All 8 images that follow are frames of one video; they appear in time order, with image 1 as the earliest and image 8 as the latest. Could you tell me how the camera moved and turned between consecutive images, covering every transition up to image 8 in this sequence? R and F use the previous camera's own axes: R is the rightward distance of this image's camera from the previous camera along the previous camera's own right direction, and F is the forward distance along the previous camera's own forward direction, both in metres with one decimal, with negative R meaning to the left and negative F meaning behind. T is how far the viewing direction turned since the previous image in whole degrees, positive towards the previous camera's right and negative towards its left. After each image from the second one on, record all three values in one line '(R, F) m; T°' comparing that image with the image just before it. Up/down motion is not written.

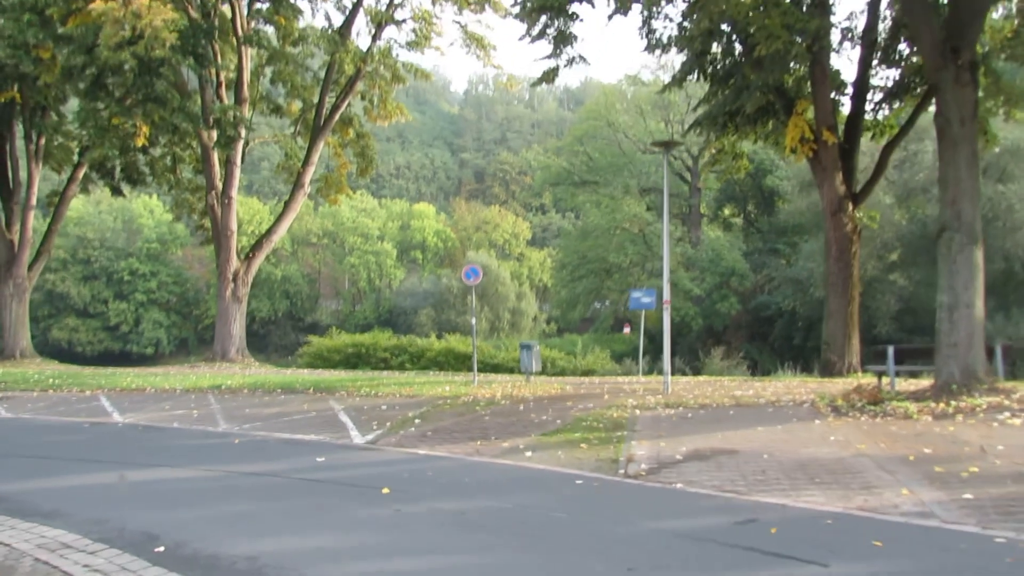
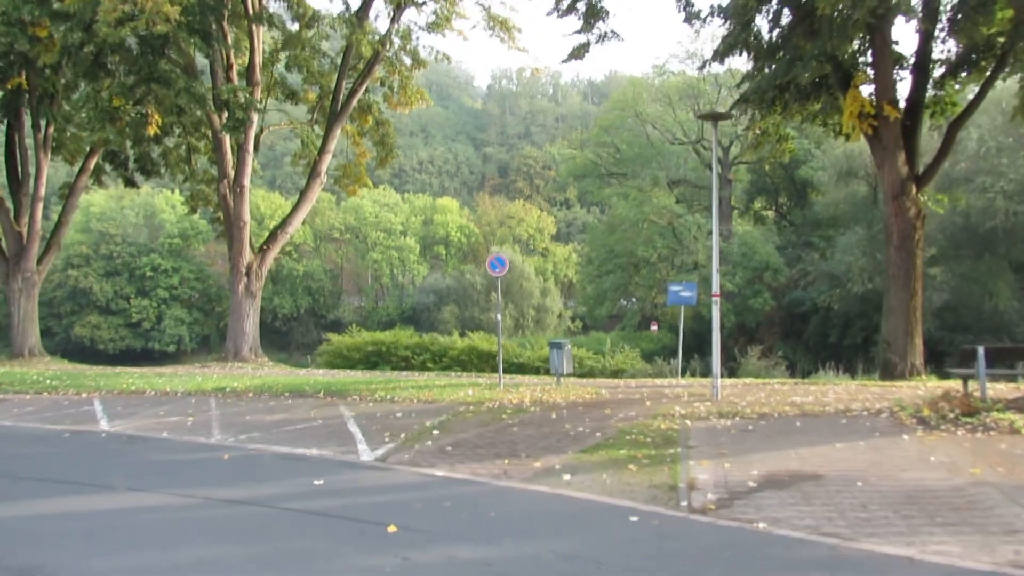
(-0.1, +1.3) m; -1°
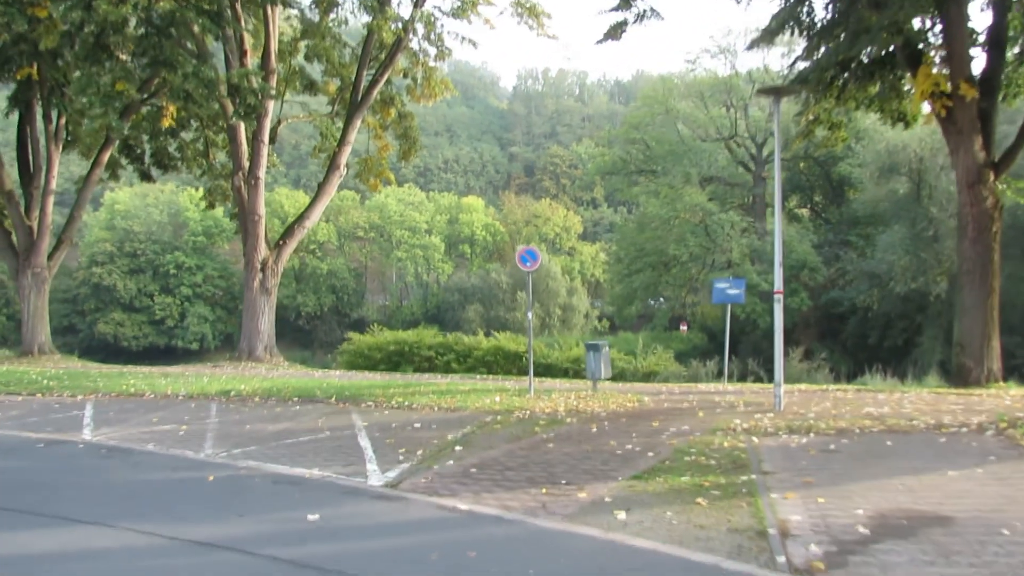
(-0.1, +1.3) m; -1°
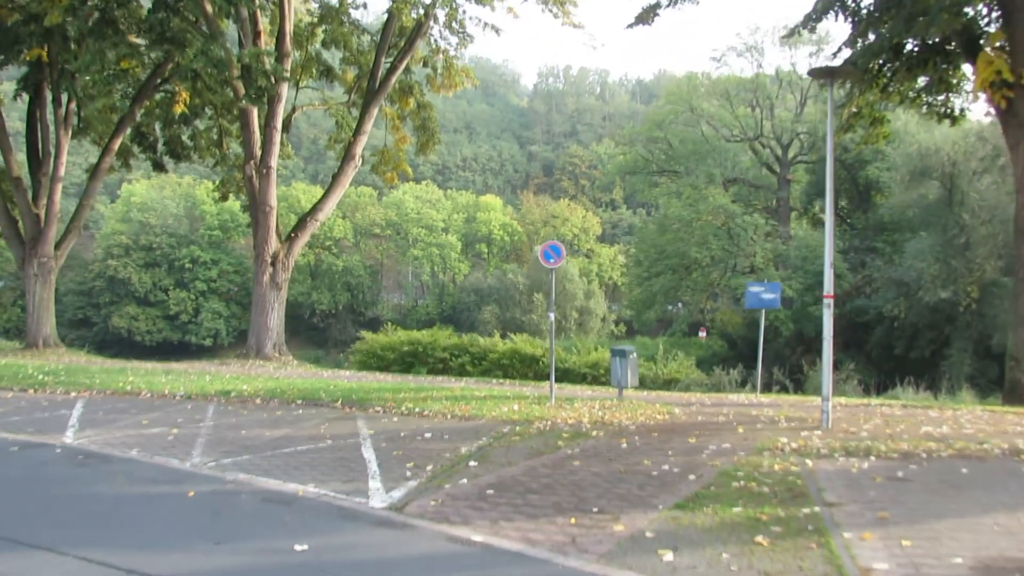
(-0.1, +0.9) m; -1°
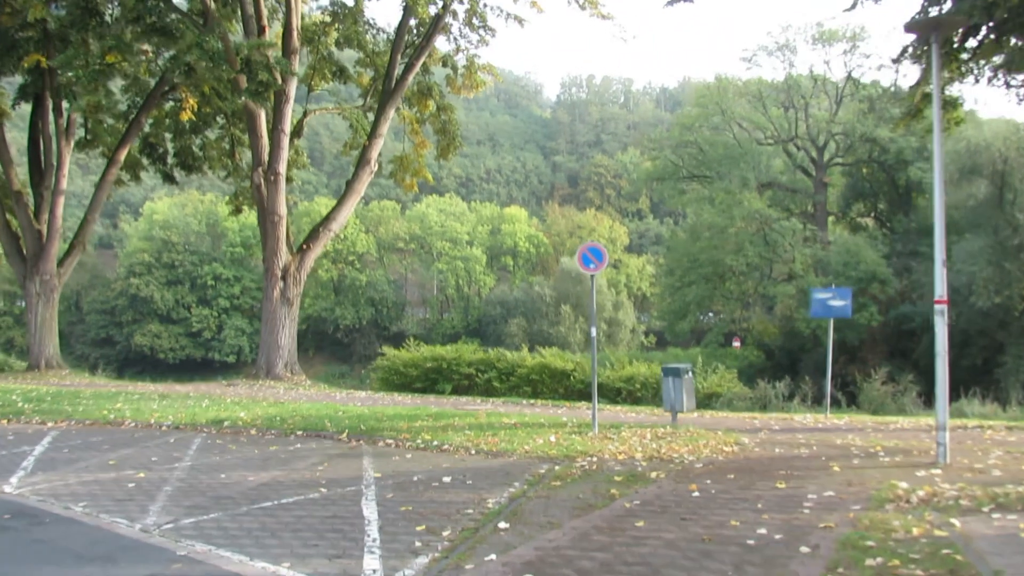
(-0.1, +1.7) m; -1°
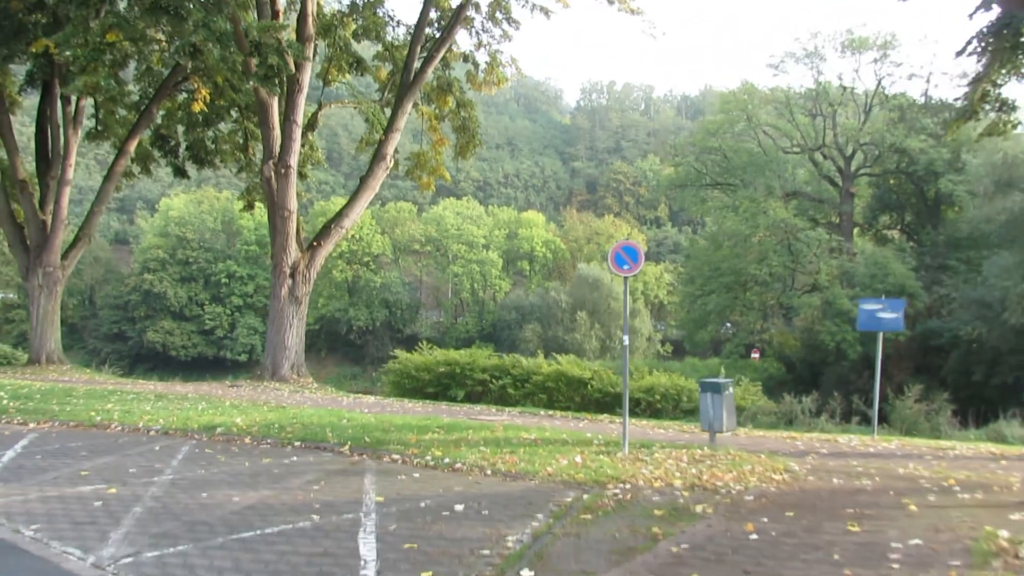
(-0.1, +1.0) m; -1°
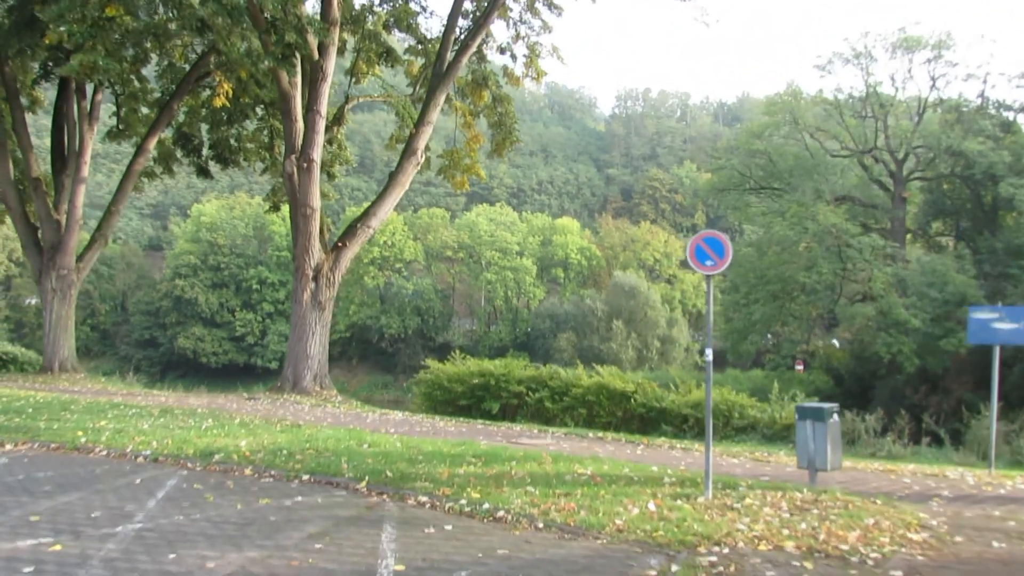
(-0.2, +1.6) m; -2°
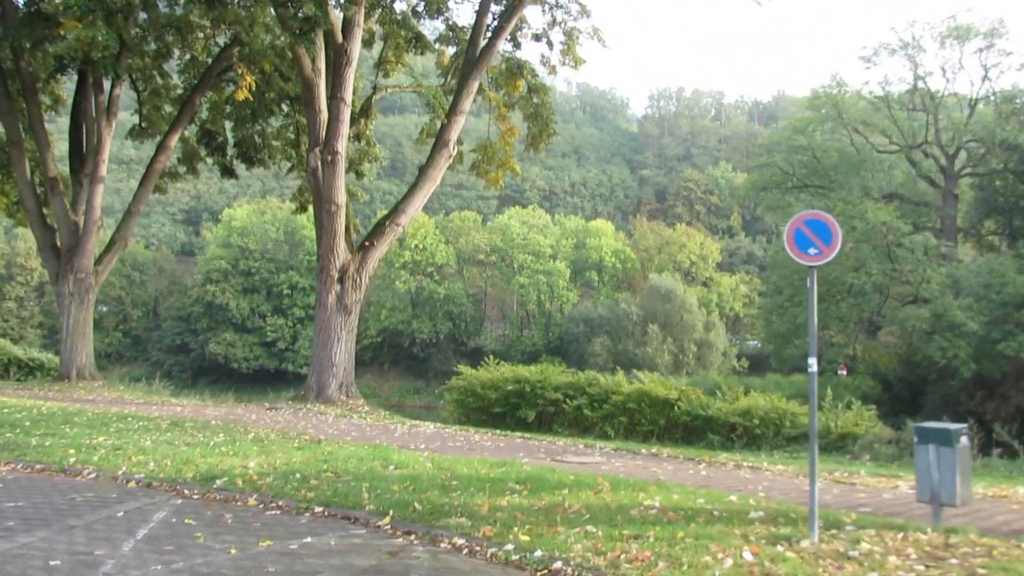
(-0.1, +1.3) m; -2°
